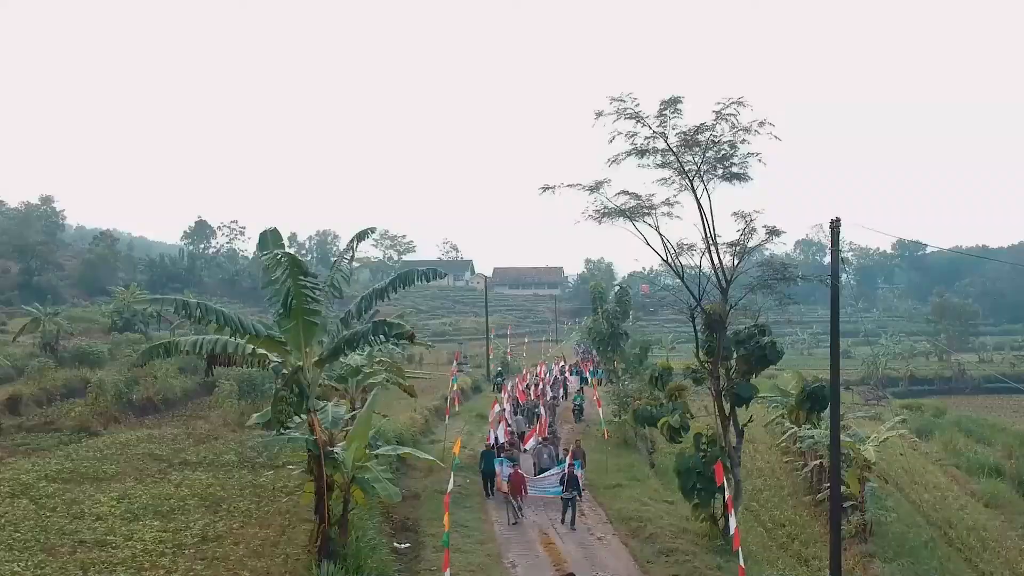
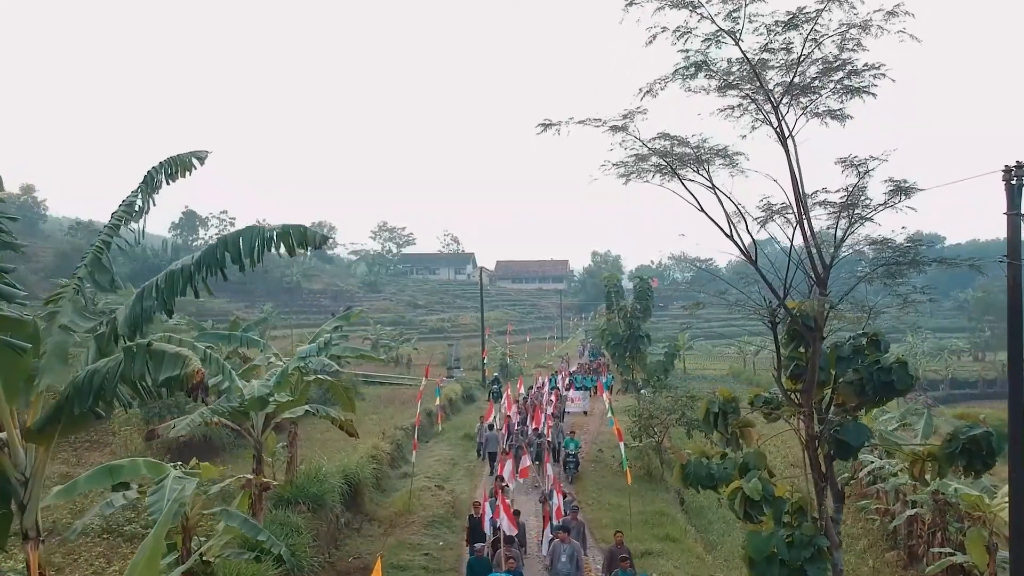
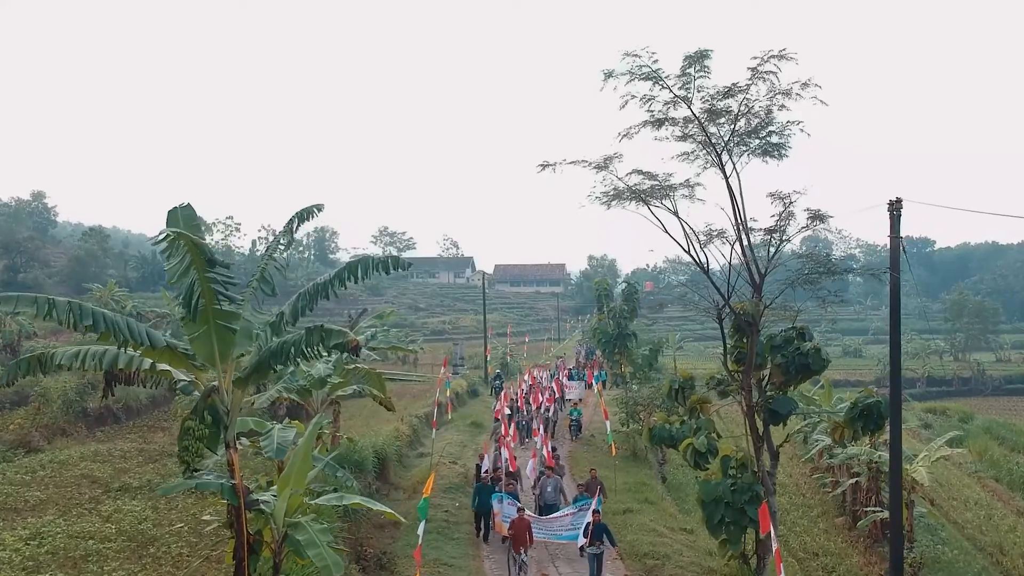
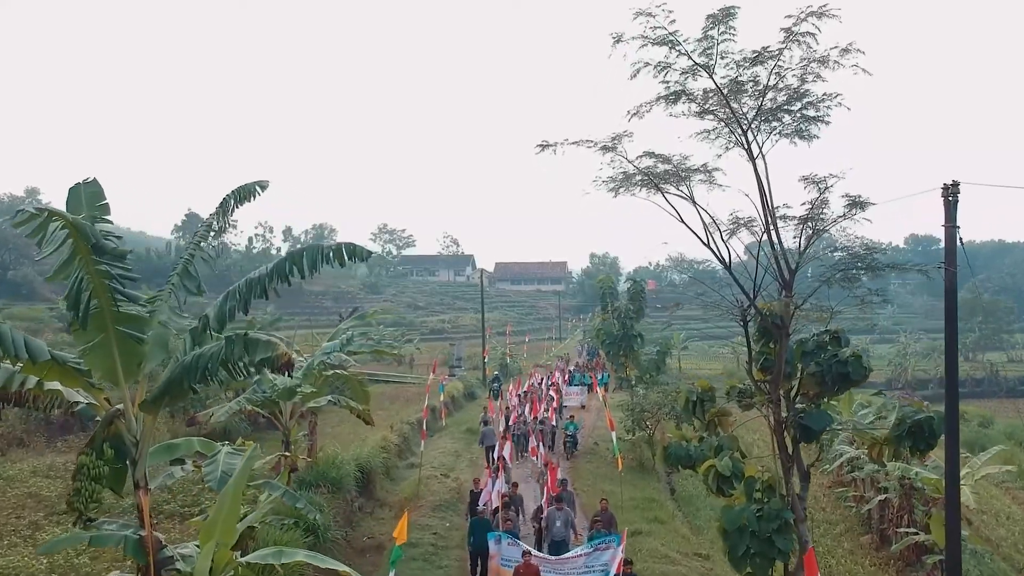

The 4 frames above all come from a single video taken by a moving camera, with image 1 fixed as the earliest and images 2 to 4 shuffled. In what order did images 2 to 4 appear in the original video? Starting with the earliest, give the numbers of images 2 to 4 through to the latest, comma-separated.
3, 4, 2
